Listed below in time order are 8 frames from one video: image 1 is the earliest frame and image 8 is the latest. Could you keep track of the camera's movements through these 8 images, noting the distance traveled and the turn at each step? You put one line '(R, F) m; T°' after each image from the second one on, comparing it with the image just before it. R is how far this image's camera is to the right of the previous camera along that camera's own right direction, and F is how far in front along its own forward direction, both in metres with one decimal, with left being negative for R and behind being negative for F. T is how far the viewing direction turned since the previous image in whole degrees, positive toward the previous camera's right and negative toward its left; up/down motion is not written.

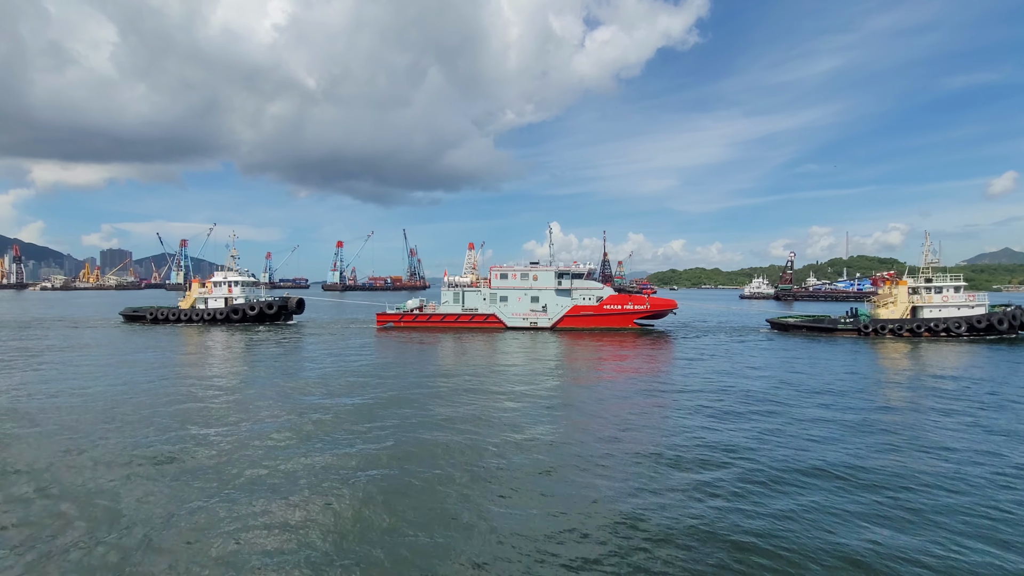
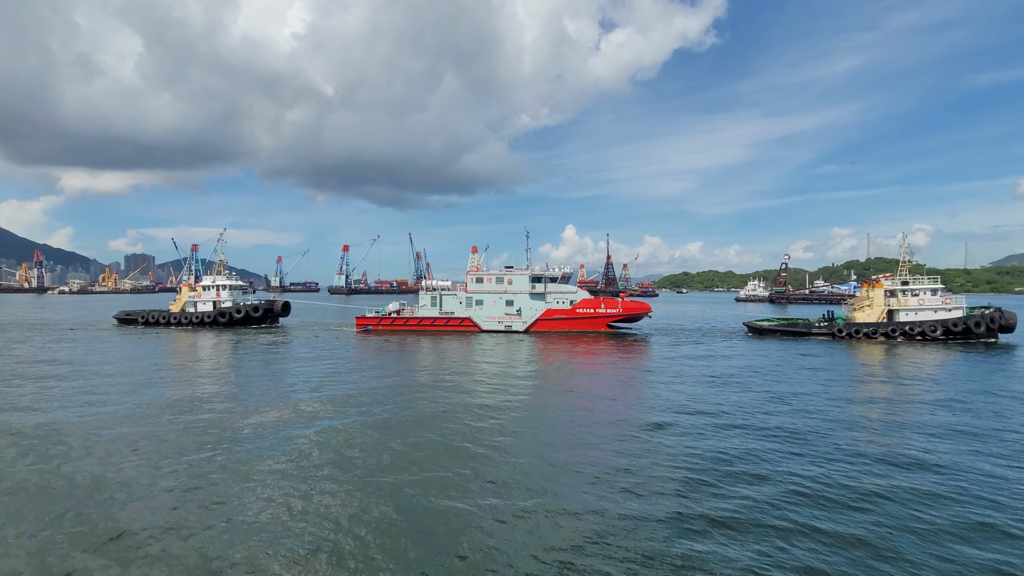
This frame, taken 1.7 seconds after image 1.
(+1.9, -0.4) m; -2°
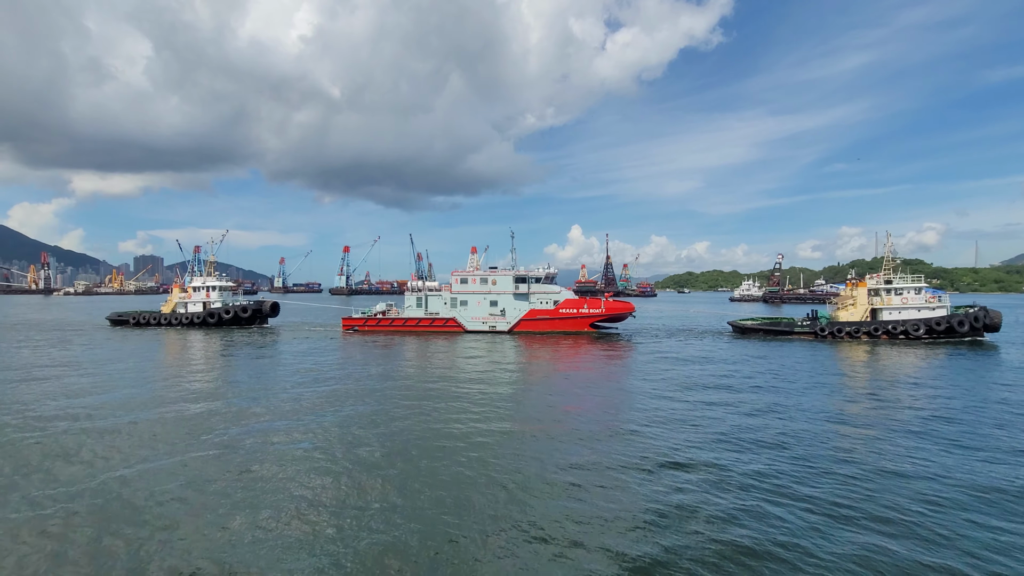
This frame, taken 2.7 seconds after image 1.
(+1.1, -0.2) m; -1°
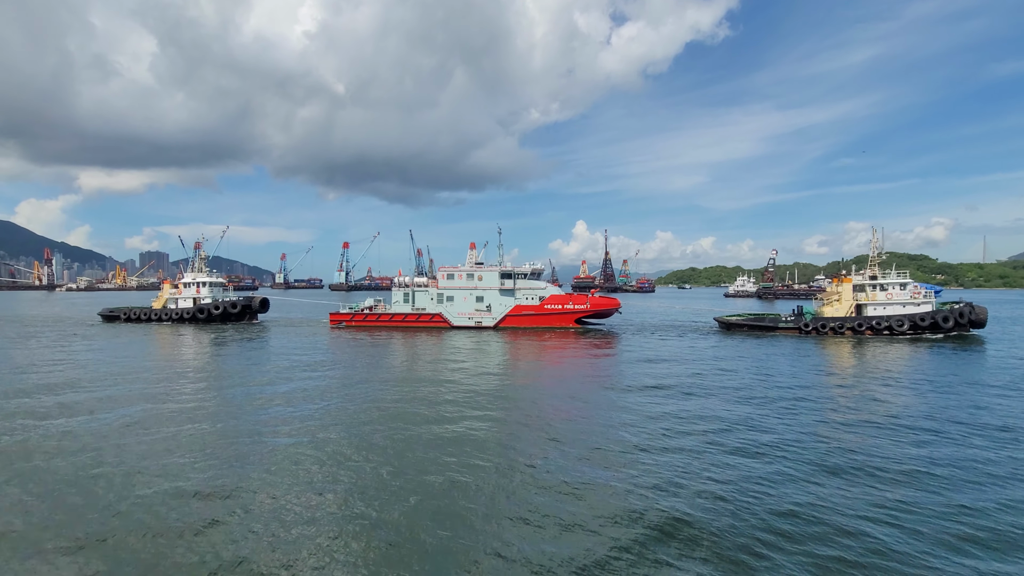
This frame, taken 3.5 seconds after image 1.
(+0.9, -0.1) m; -1°
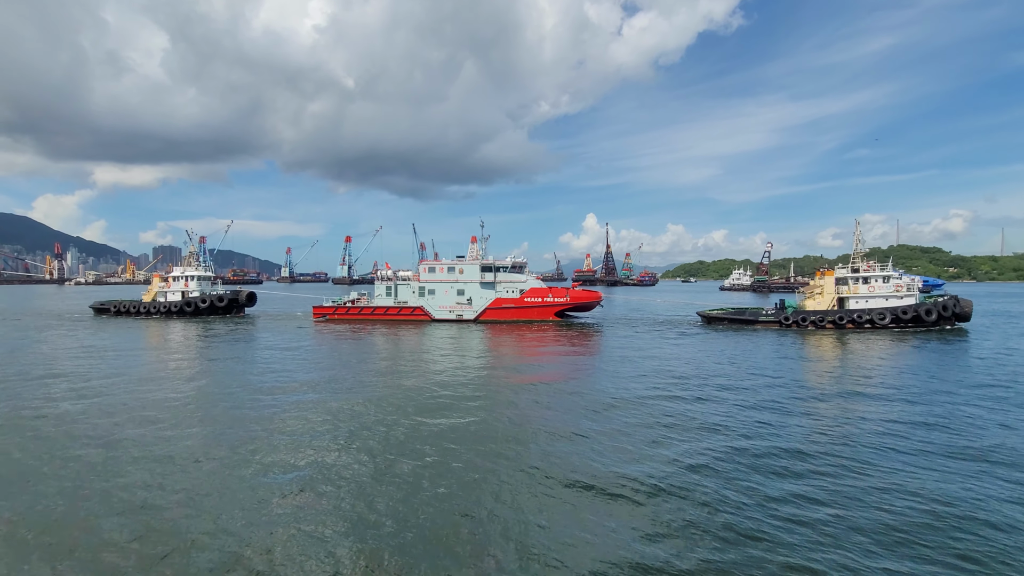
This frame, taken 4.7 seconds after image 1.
(+1.4, -0.1) m; -1°
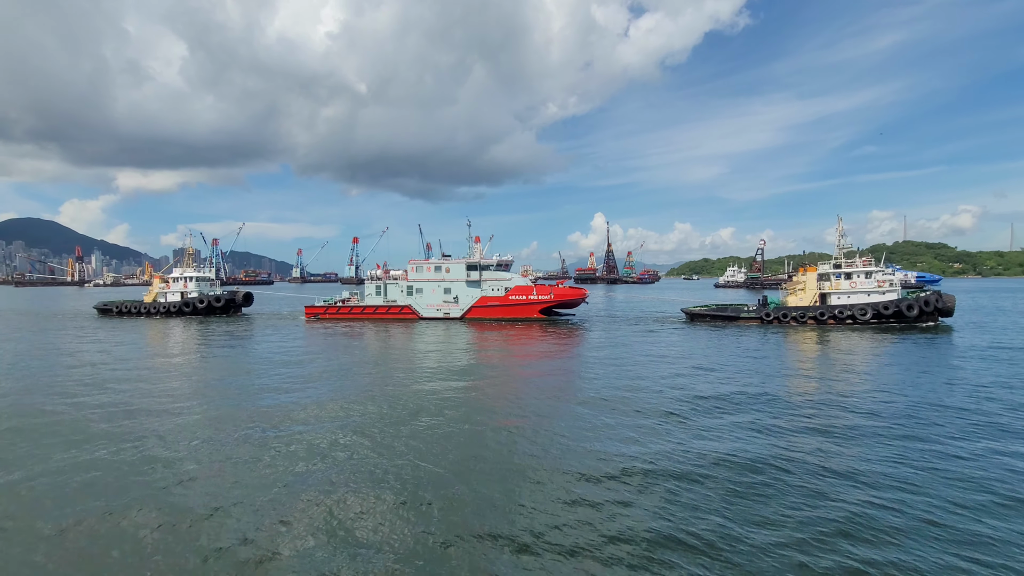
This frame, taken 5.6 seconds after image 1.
(+0.9, -0.5) m; -1°
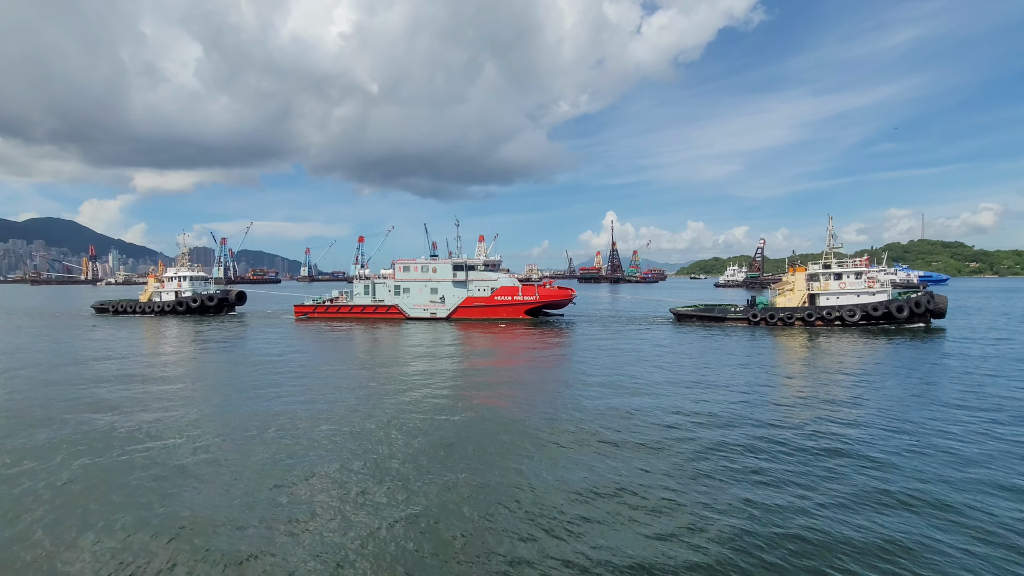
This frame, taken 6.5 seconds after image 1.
(+1.2, 0.0) m; -1°
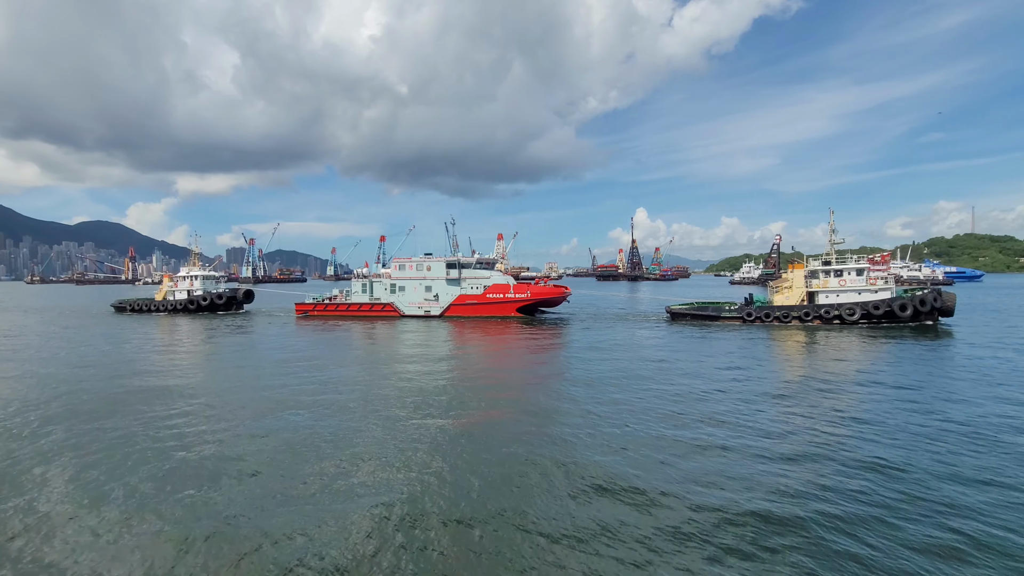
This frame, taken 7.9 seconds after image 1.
(+1.8, 0.0) m; -3°
